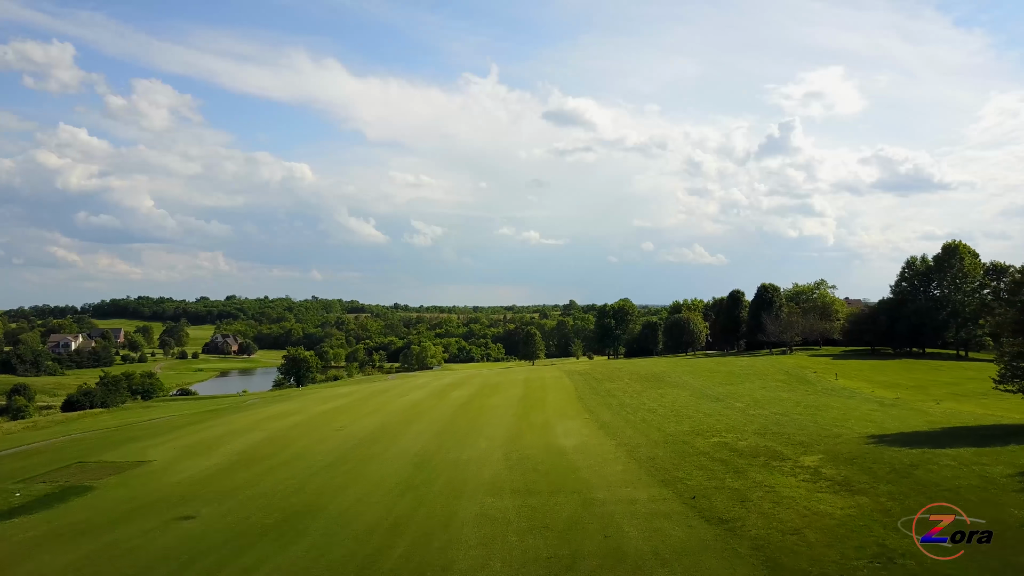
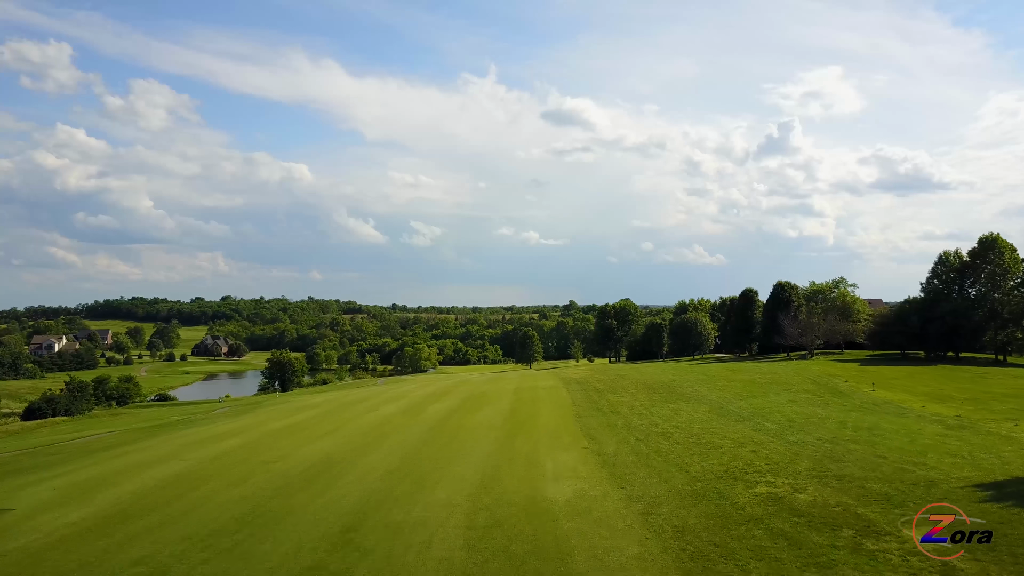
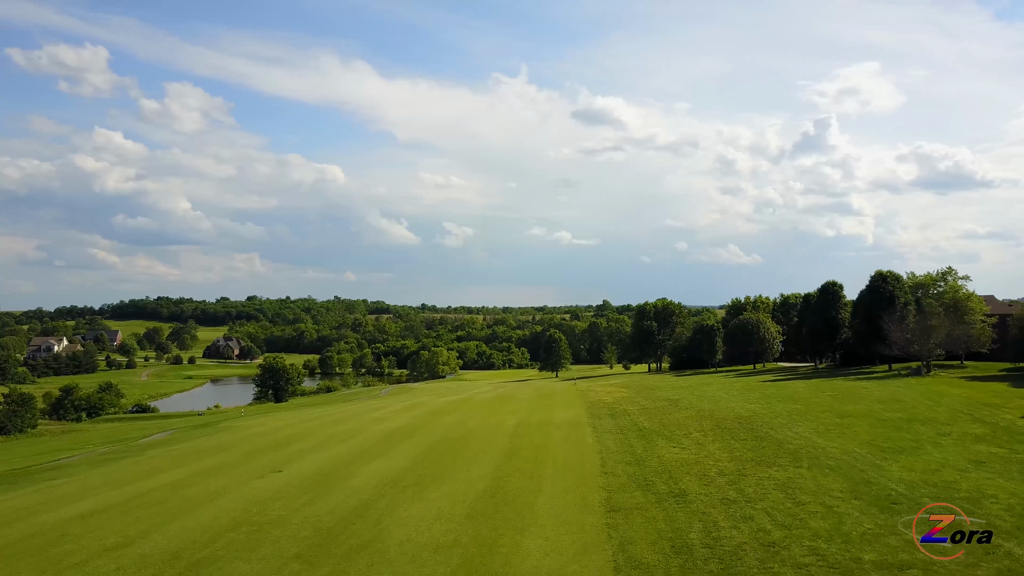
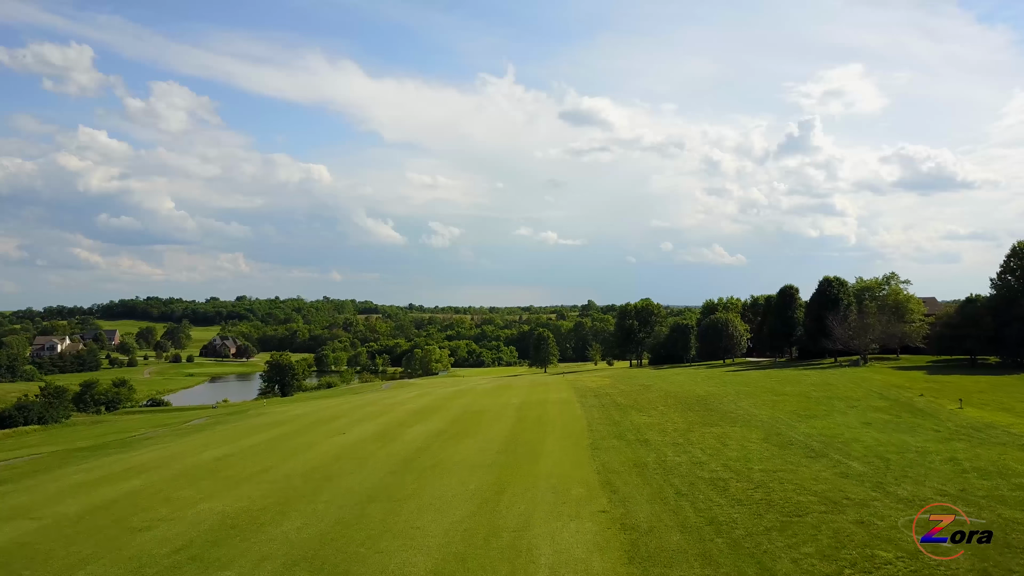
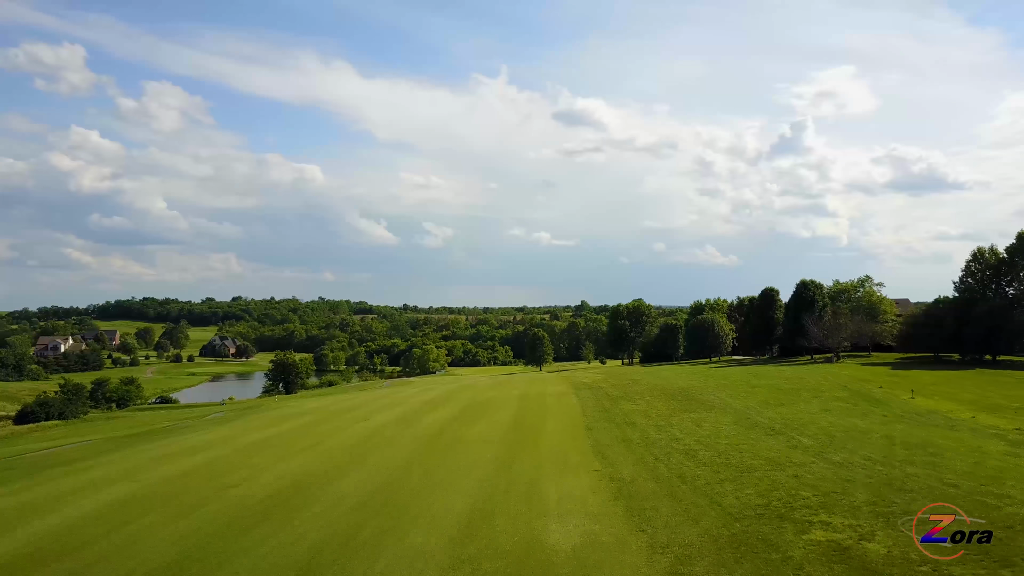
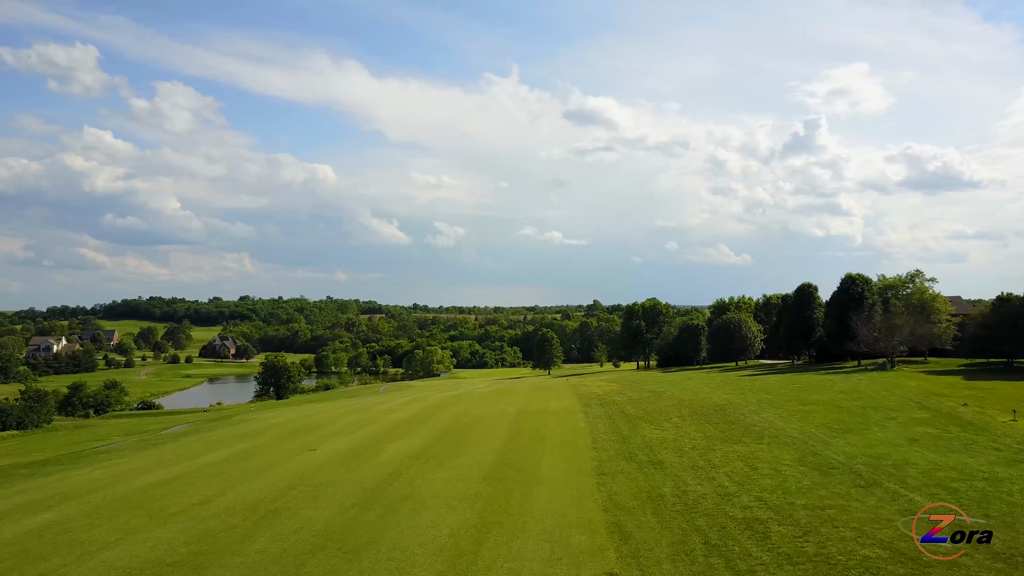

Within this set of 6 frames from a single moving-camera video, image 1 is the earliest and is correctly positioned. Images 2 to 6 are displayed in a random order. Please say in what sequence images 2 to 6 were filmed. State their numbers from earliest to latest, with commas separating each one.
2, 5, 4, 6, 3
